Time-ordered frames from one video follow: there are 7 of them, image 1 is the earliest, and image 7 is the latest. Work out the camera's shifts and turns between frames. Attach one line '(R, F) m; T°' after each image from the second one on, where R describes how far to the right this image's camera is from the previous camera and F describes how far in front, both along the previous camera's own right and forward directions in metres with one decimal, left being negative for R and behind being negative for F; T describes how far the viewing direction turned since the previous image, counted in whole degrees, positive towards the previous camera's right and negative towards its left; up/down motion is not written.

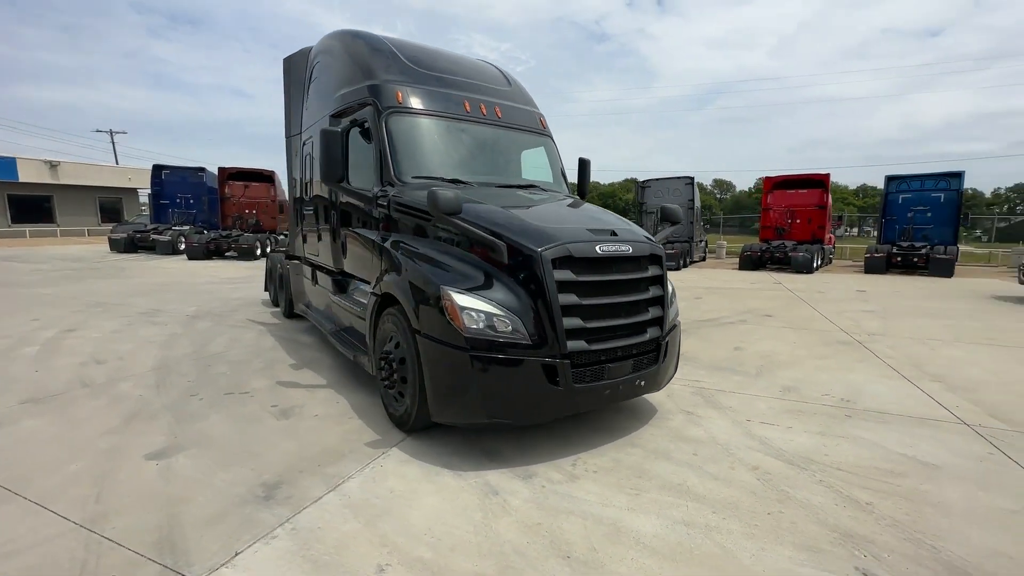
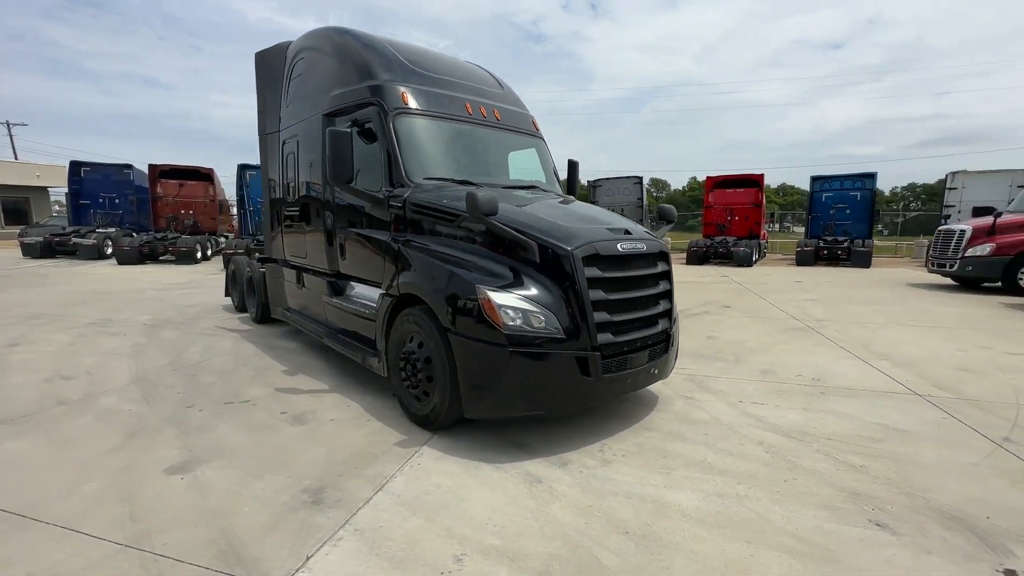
(-0.6, -0.1) m; +7°
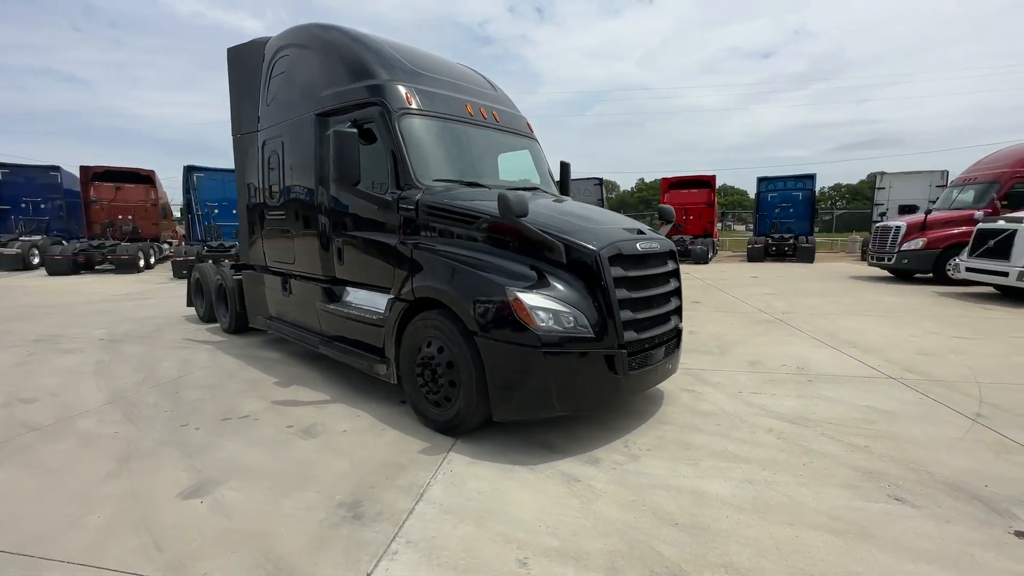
(-0.5, 0.0) m; +6°
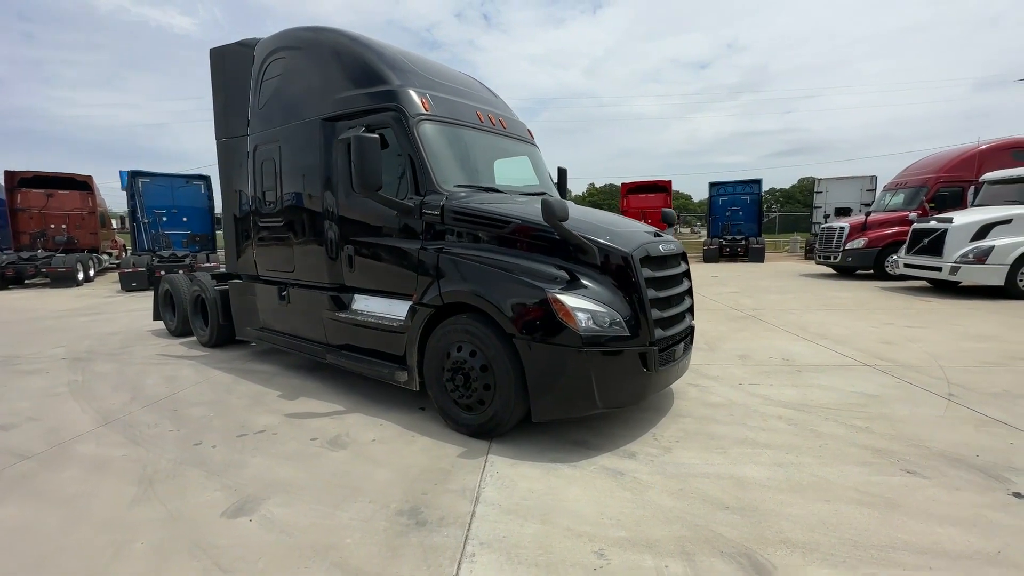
(-0.6, 0.0) m; +6°
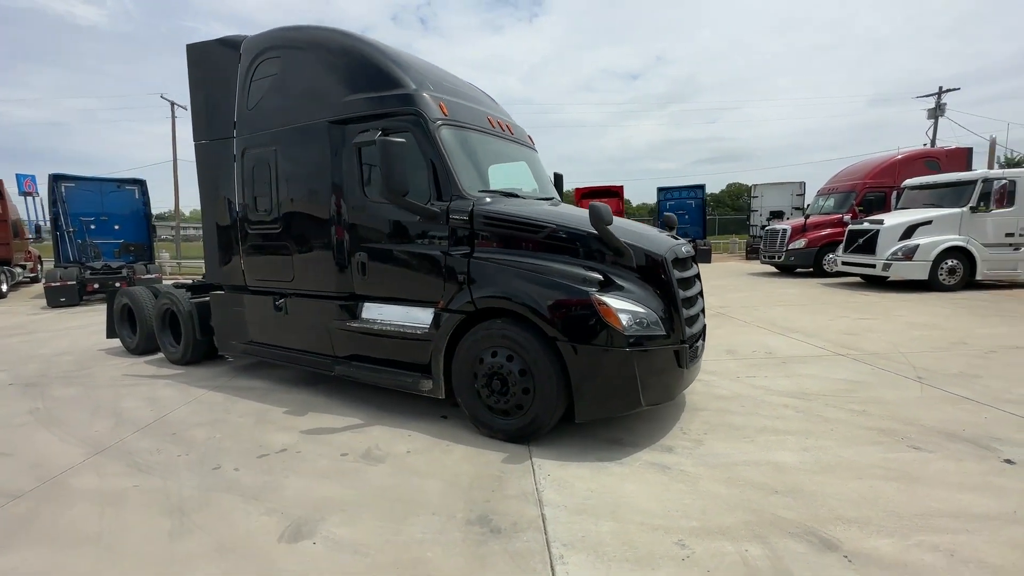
(-0.7, 0.0) m; +7°
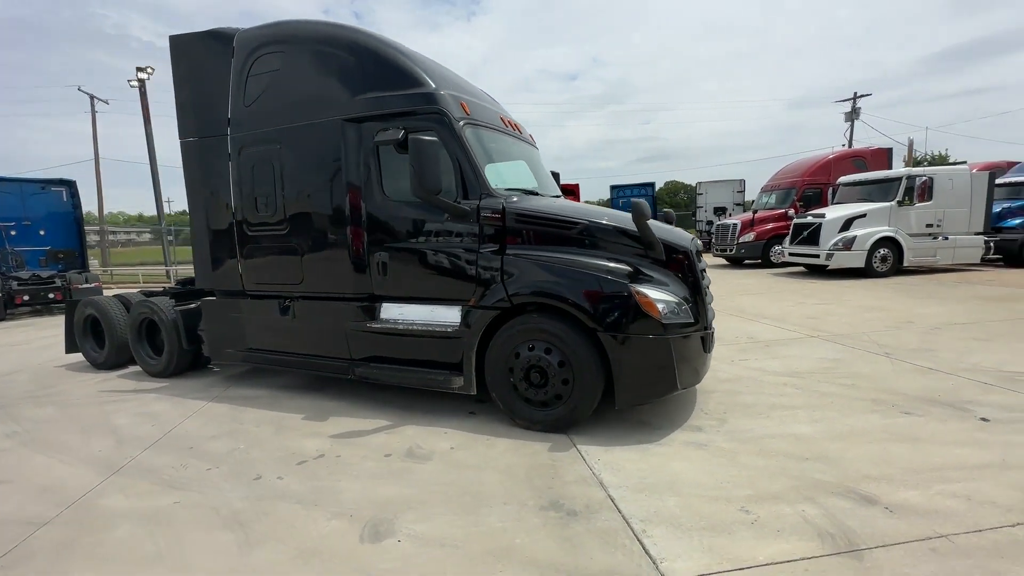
(-0.7, -0.1) m; +7°
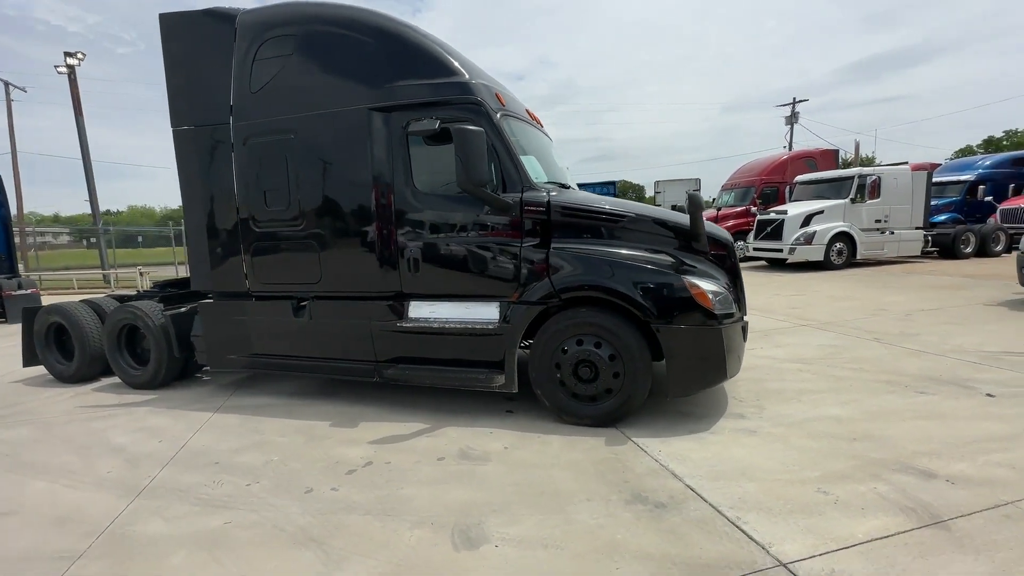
(-0.7, +0.1) m; +6°
